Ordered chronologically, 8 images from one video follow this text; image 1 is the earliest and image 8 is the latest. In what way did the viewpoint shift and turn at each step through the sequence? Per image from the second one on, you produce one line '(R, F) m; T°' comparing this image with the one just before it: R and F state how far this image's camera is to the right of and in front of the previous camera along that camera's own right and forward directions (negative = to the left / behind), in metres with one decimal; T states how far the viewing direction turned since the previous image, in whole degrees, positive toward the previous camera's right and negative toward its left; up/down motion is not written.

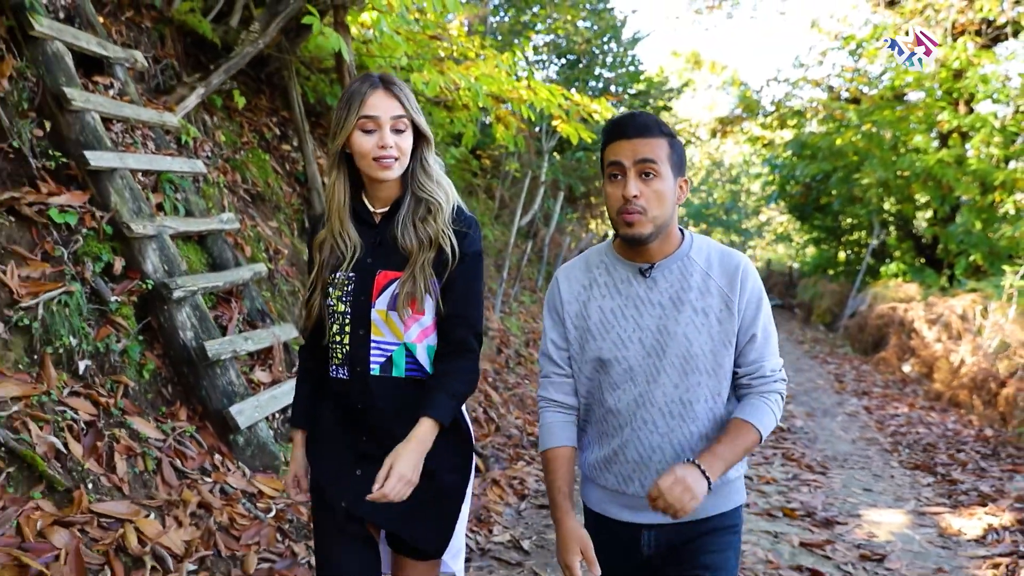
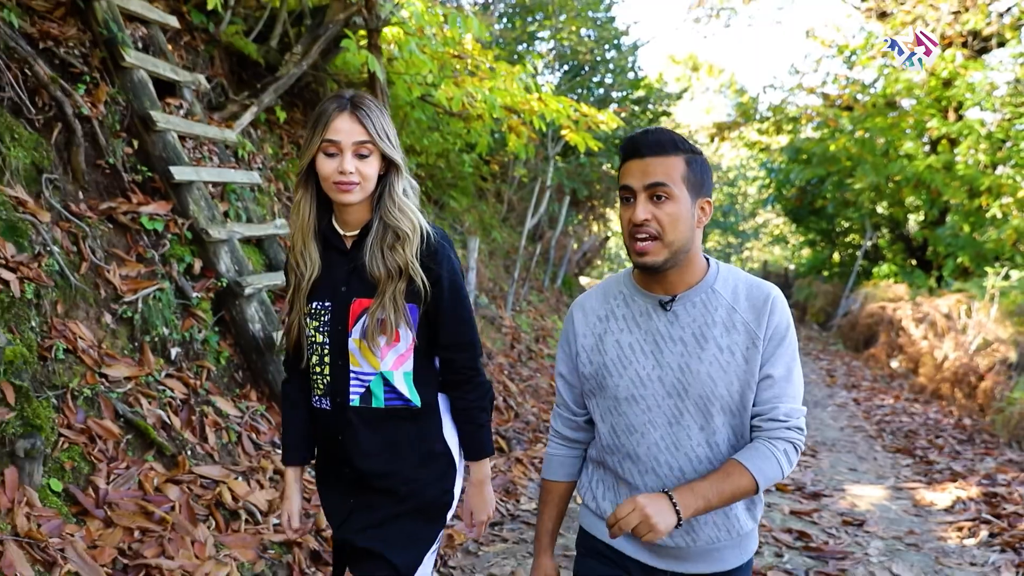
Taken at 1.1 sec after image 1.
(-0.1, -0.6) m; 0°
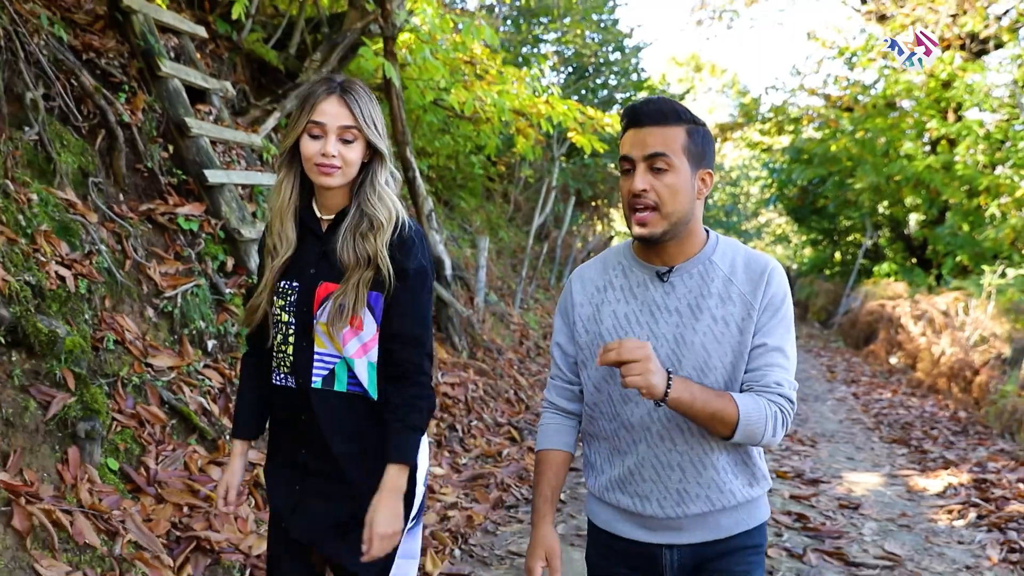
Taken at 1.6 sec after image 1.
(-0.1, -0.3) m; 0°
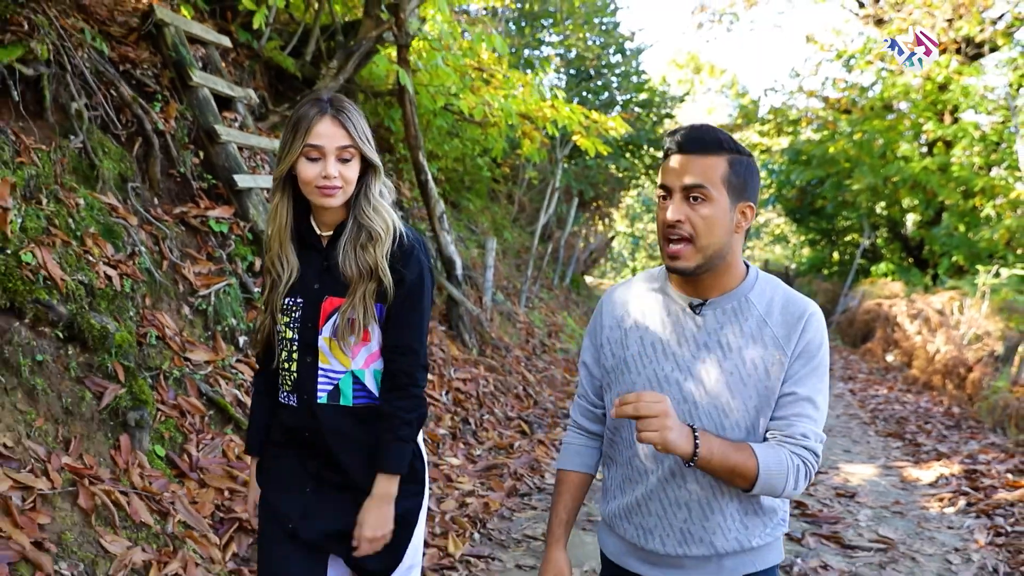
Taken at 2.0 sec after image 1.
(-0.1, -0.3) m; 0°
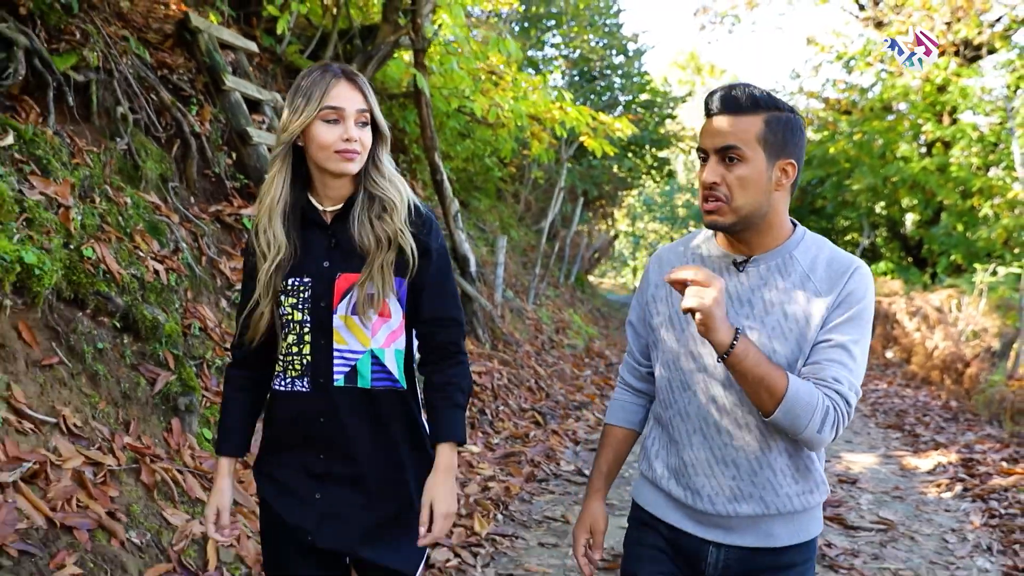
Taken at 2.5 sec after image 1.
(-0.1, -0.2) m; 0°
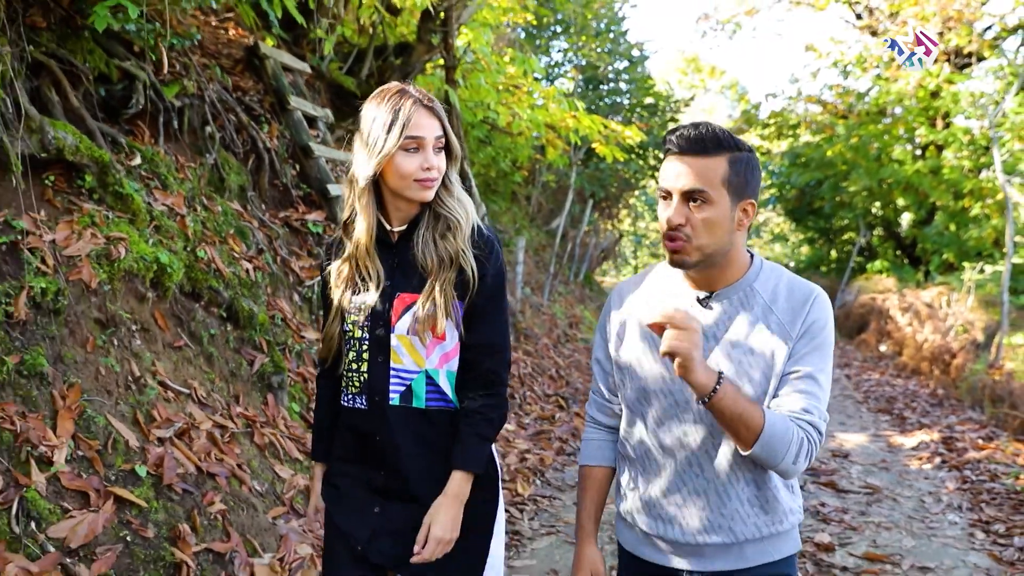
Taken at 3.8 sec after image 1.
(-0.2, -0.7) m; 0°
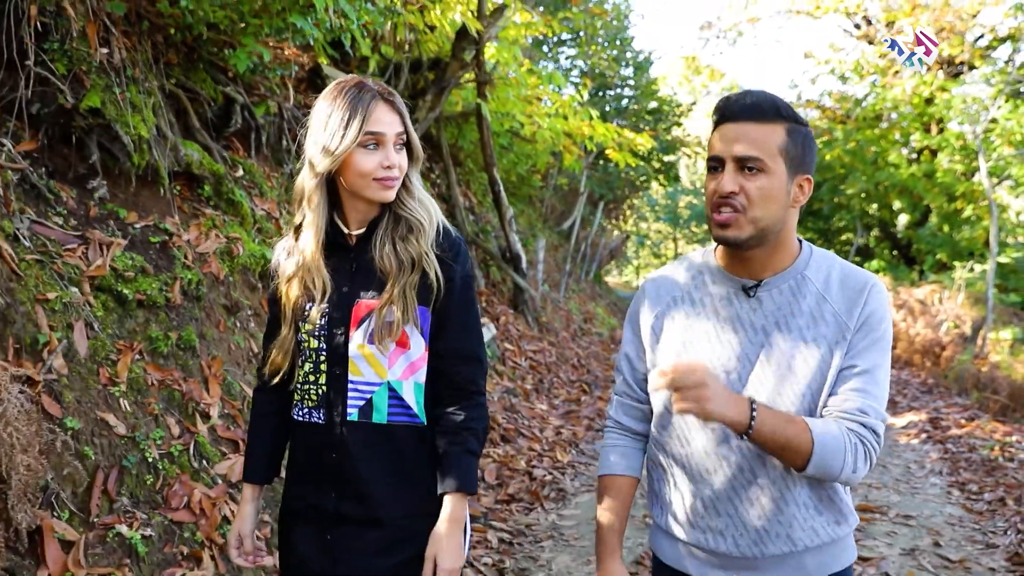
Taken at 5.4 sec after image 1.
(-0.2, -0.7) m; 0°
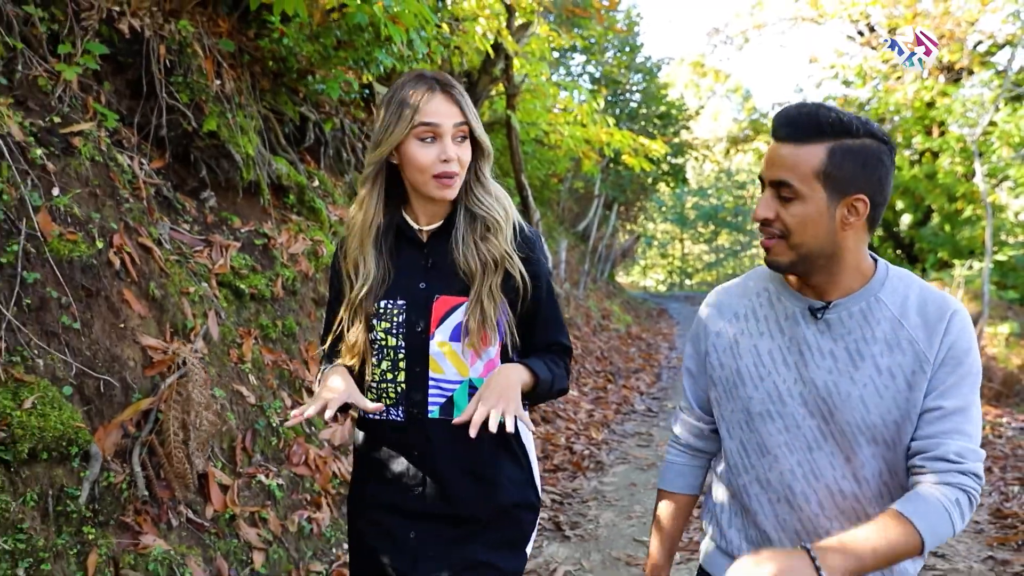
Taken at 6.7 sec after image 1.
(-0.2, -0.7) m; 0°
